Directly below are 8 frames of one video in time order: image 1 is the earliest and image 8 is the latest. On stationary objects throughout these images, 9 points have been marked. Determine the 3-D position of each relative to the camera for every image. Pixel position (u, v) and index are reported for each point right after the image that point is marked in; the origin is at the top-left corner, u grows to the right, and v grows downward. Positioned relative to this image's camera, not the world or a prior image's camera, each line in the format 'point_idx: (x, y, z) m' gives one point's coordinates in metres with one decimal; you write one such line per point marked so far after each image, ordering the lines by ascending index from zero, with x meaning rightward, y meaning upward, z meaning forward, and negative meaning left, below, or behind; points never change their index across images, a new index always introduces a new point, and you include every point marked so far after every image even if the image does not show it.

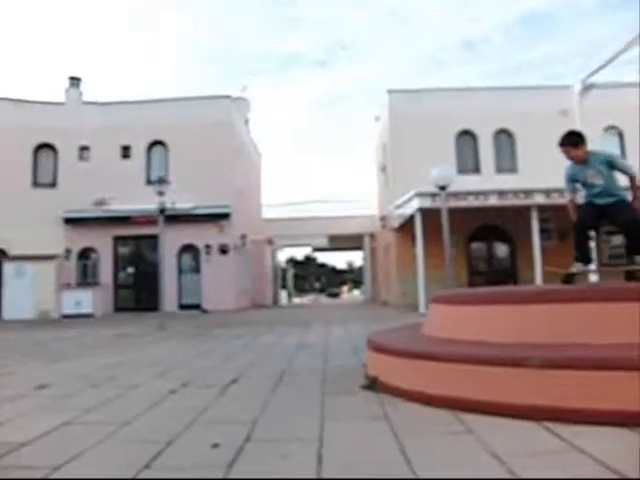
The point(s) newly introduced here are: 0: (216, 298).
0: (-2.9, -1.5, +17.2) m
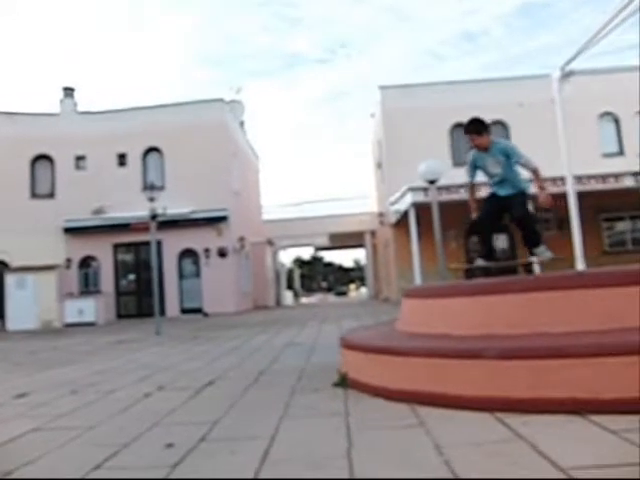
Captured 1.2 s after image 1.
0: (-2.9, -1.6, +17.3) m
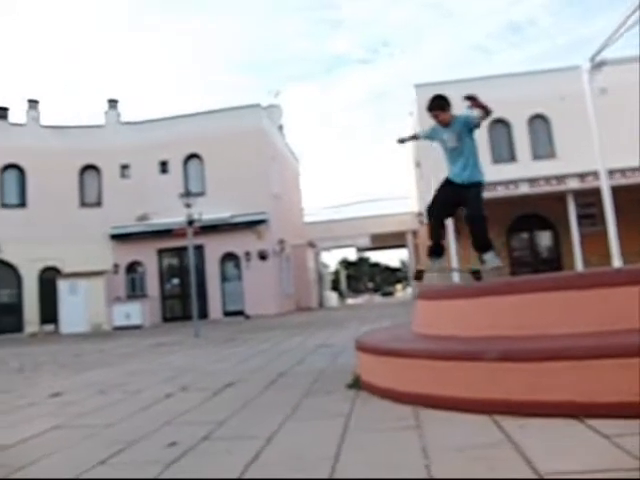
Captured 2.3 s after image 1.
0: (-1.7, -1.7, +17.6) m
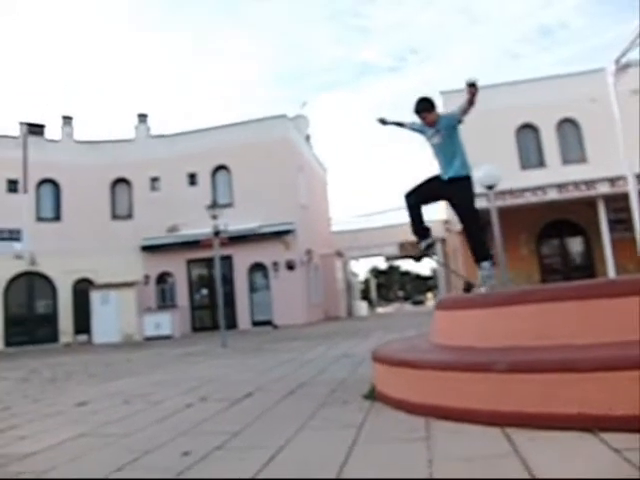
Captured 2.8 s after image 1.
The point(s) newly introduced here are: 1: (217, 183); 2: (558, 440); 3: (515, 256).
0: (-0.9, -2.0, +17.7) m
1: (-3.1, +1.6, +19.0) m
2: (+1.3, -1.1, +3.5) m
3: (+4.7, -0.4, +16.2) m
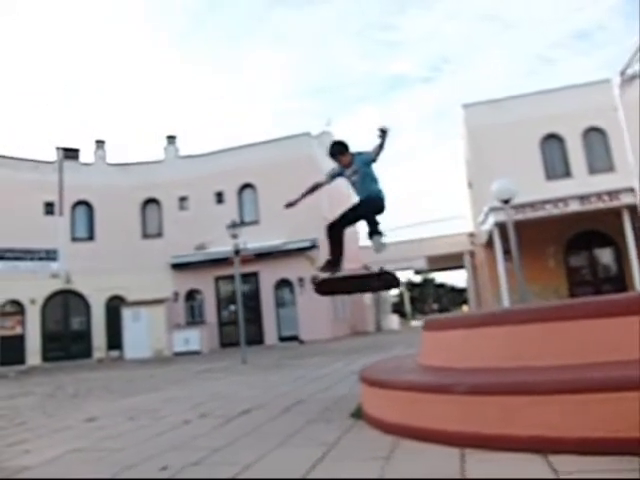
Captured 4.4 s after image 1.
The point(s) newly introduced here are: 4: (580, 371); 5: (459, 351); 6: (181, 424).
0: (-0.1, -2.4, +17.8) m
1: (-2.3, +1.2, +19.3) m
2: (+1.0, -1.2, +3.5) m
3: (+5.4, -0.7, +16.0) m
4: (+1.5, -0.8, +3.8) m
5: (+1.0, -0.8, +4.9) m
6: (-1.3, -1.8, +6.3) m
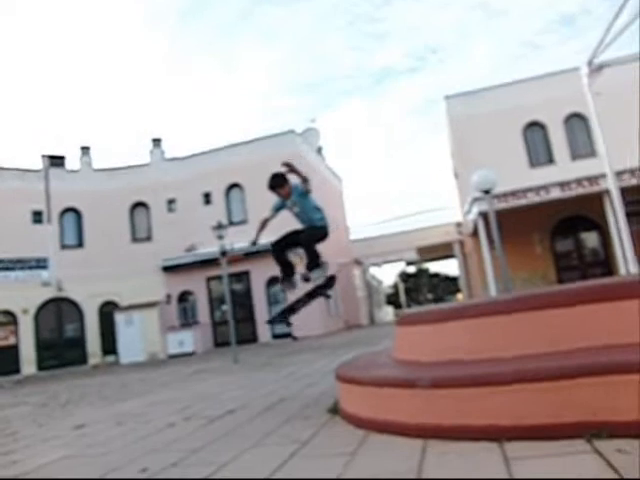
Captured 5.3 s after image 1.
0: (-0.3, -2.3, +17.9) m
1: (-2.6, +1.2, +19.4) m
2: (+0.8, -1.2, +3.6) m
3: (+5.2, -0.4, +16.1) m
4: (+1.3, -0.7, +3.9) m
5: (+0.8, -0.8, +5.0) m
6: (-1.5, -1.8, +6.4) m
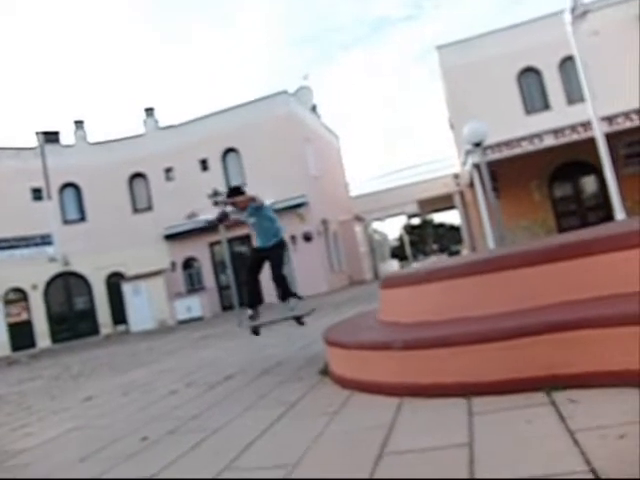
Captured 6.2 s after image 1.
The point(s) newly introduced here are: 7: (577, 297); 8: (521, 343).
0: (-0.2, -1.2, +18.1) m
1: (-2.7, +2.3, +19.4) m
2: (+0.7, -1.0, +3.8) m
3: (+5.1, +1.0, +16.1) m
4: (+1.2, -0.5, +4.0) m
5: (+0.7, -0.5, +5.1) m
6: (-1.5, -1.6, +6.6) m
7: (+1.6, -0.4, +4.1) m
8: (+1.1, -0.6, +3.8) m
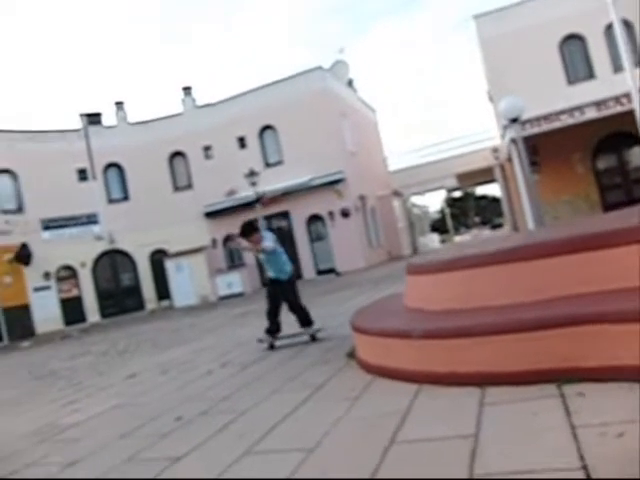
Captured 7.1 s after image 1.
0: (+0.9, -0.5, +18.3) m
1: (-1.5, +3.0, +19.6) m
2: (+0.8, -0.9, +3.9) m
3: (+6.1, +1.6, +15.7) m
4: (+1.3, -0.4, +4.1) m
5: (+0.9, -0.4, +5.2) m
6: (-1.2, -1.4, +6.9) m
7: (+1.7, -0.3, +4.1) m
8: (+1.2, -0.5, +3.8) m
